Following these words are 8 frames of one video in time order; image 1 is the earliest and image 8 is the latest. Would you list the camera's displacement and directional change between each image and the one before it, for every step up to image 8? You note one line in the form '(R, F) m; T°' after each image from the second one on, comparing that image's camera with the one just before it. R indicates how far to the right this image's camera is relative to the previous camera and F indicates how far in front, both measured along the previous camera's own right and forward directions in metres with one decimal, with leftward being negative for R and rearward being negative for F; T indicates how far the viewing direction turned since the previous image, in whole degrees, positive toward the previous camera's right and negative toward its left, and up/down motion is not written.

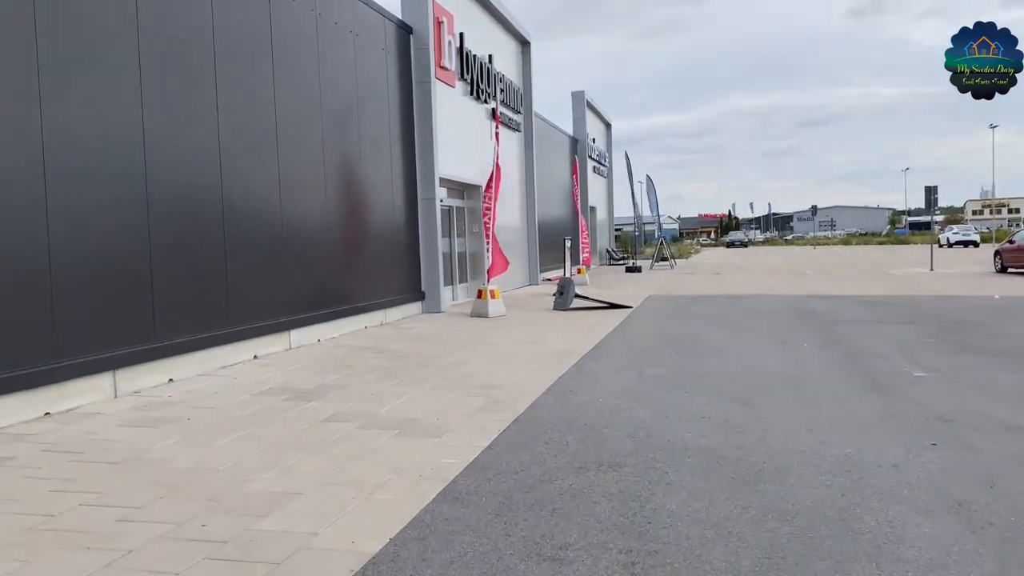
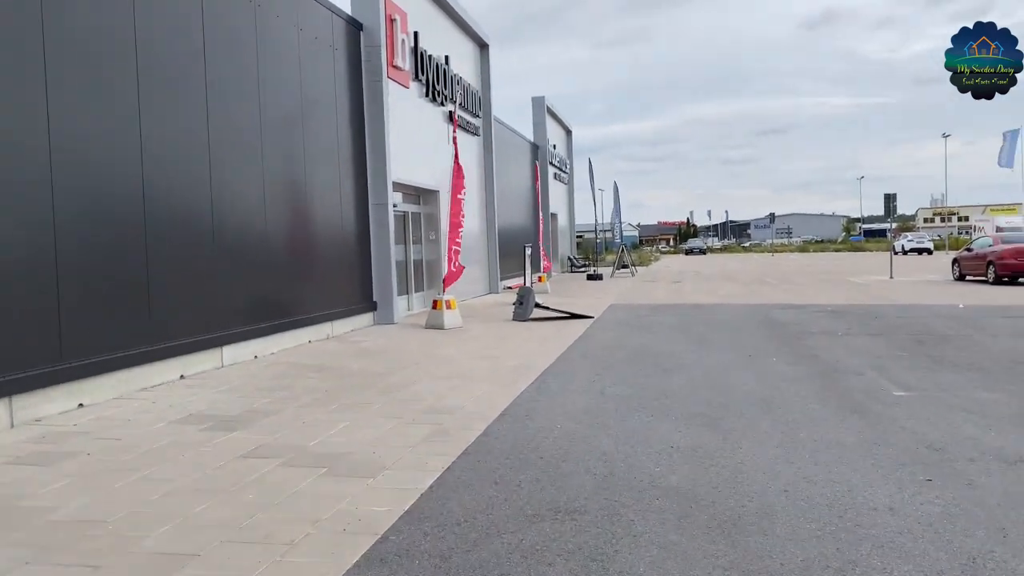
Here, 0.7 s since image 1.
(+0.1, +0.7) m; +3°
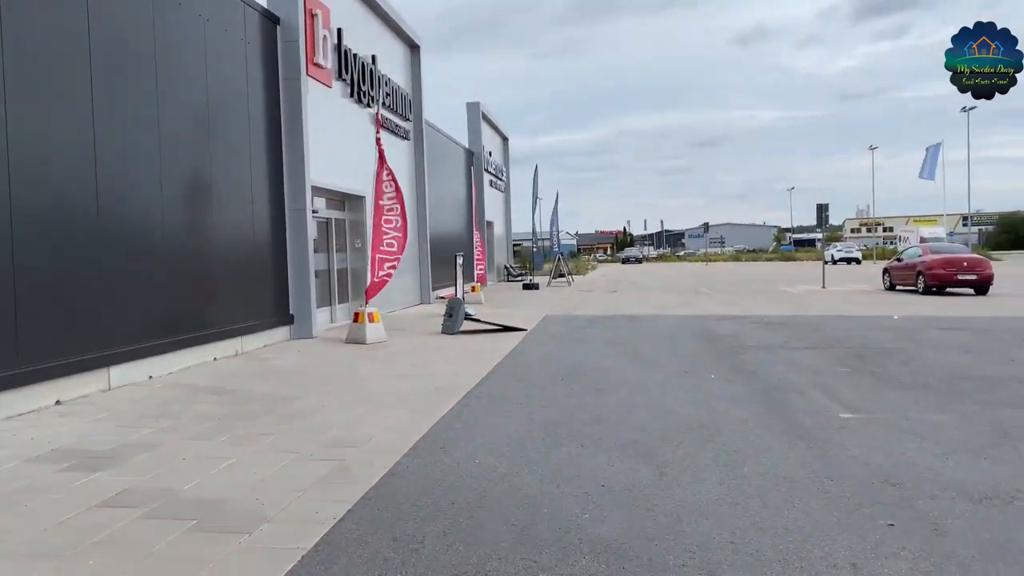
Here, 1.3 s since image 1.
(+0.2, +0.7) m; +4°
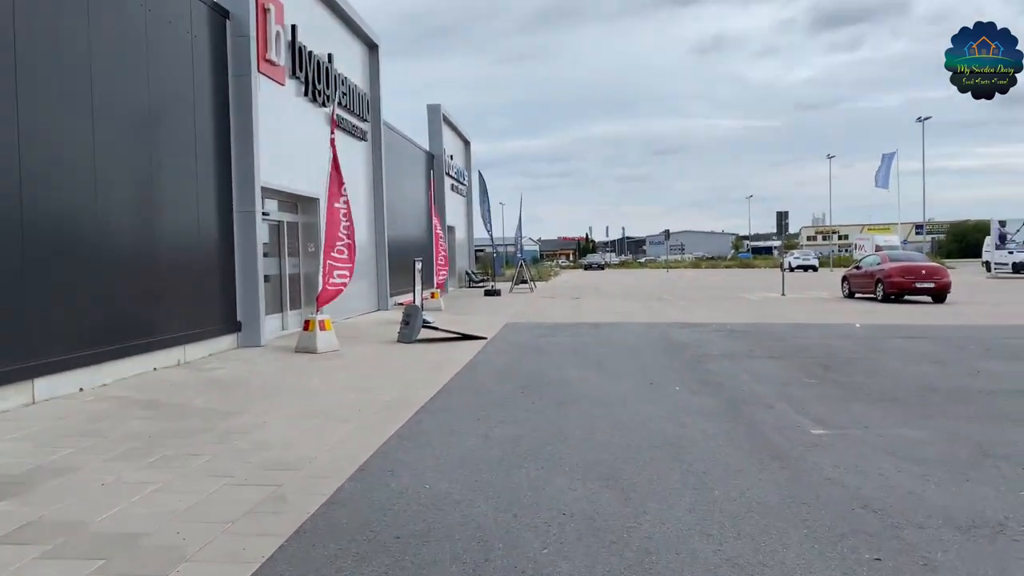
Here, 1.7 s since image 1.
(+0.1, +0.4) m; +3°
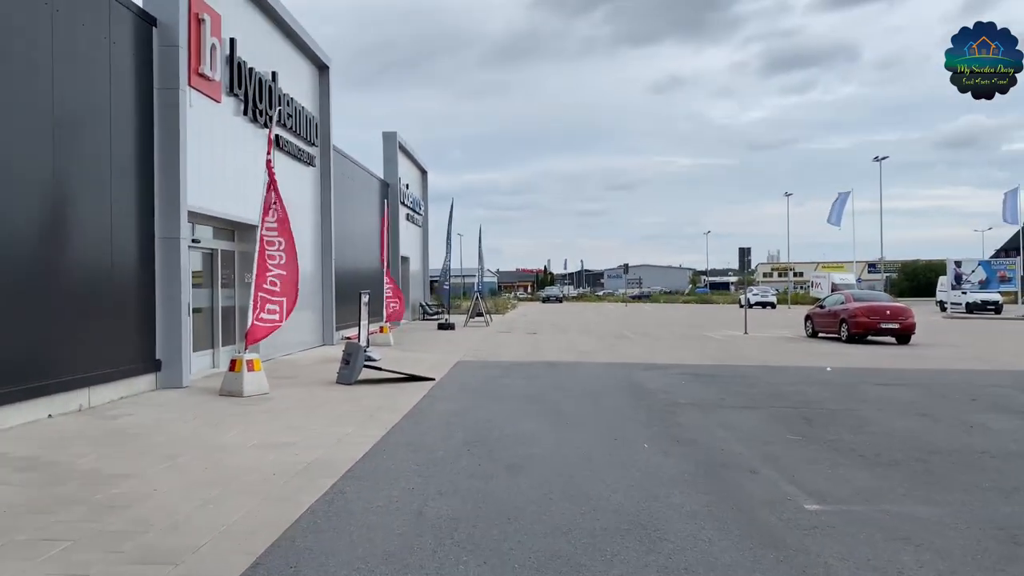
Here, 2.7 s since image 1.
(+0.1, +1.1) m; +3°
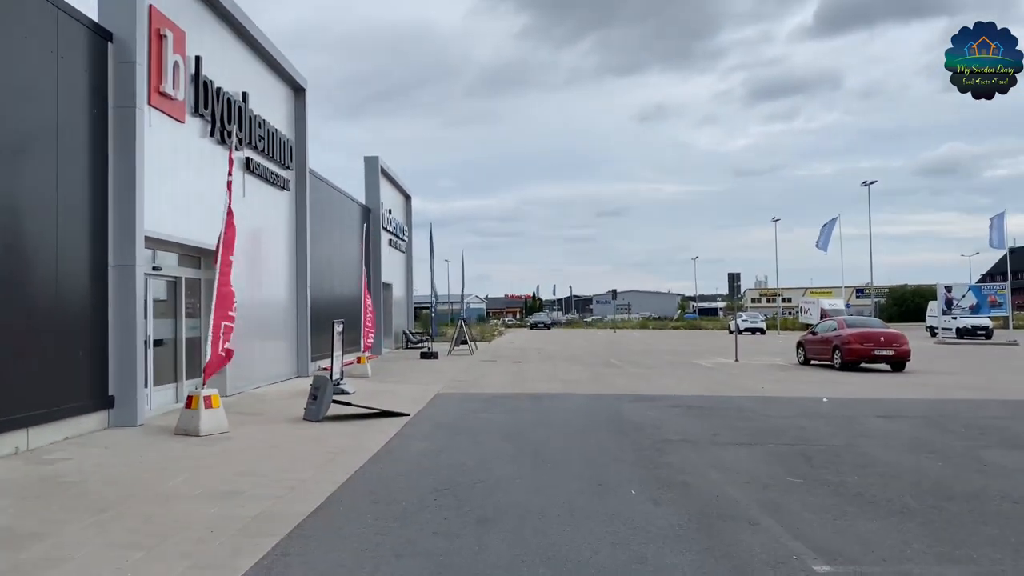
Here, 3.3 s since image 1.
(+0.2, +0.7) m; +1°
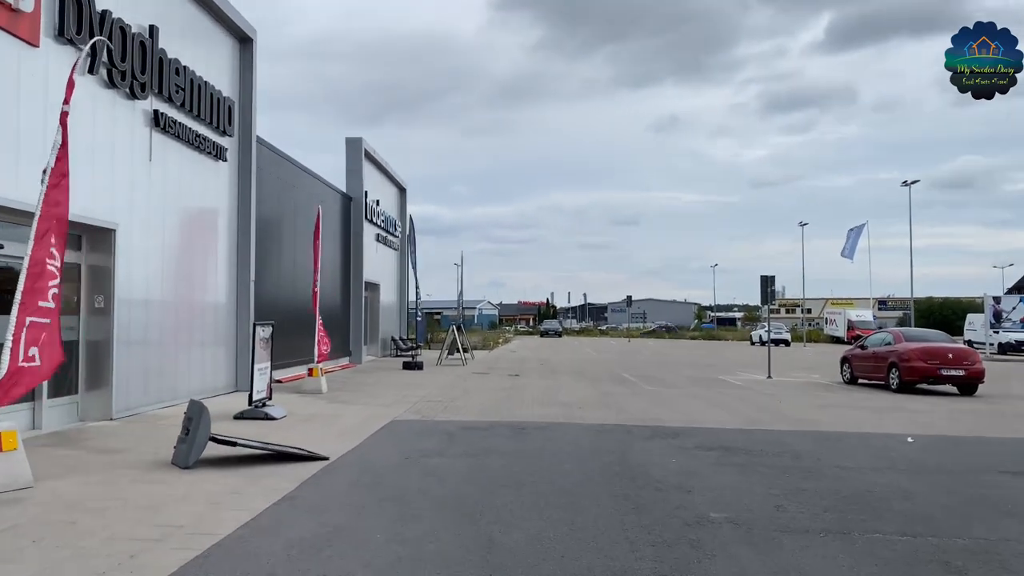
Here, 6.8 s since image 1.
(+0.5, +3.7) m; -1°
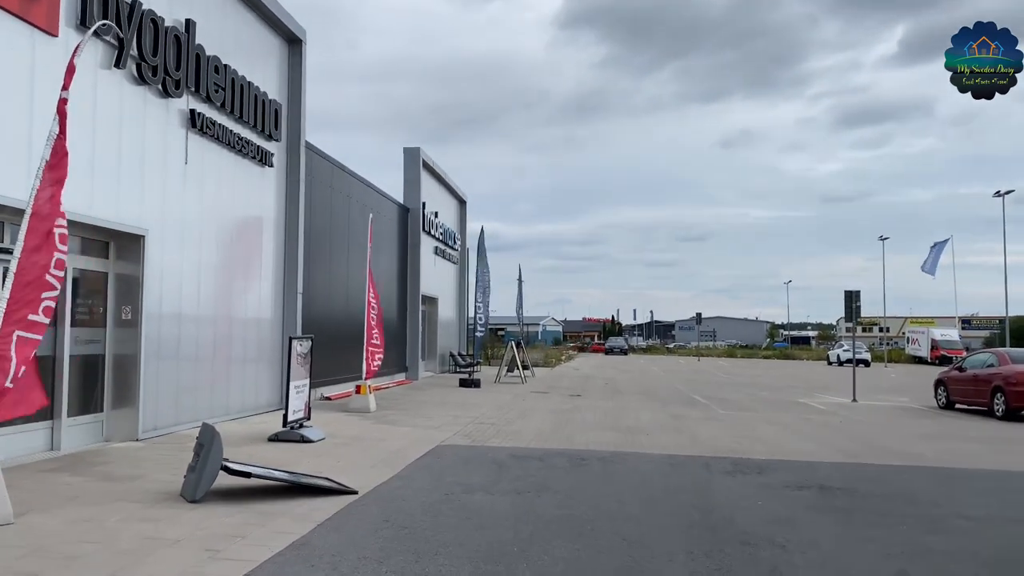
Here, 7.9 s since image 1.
(+0.1, +1.2) m; -5°
